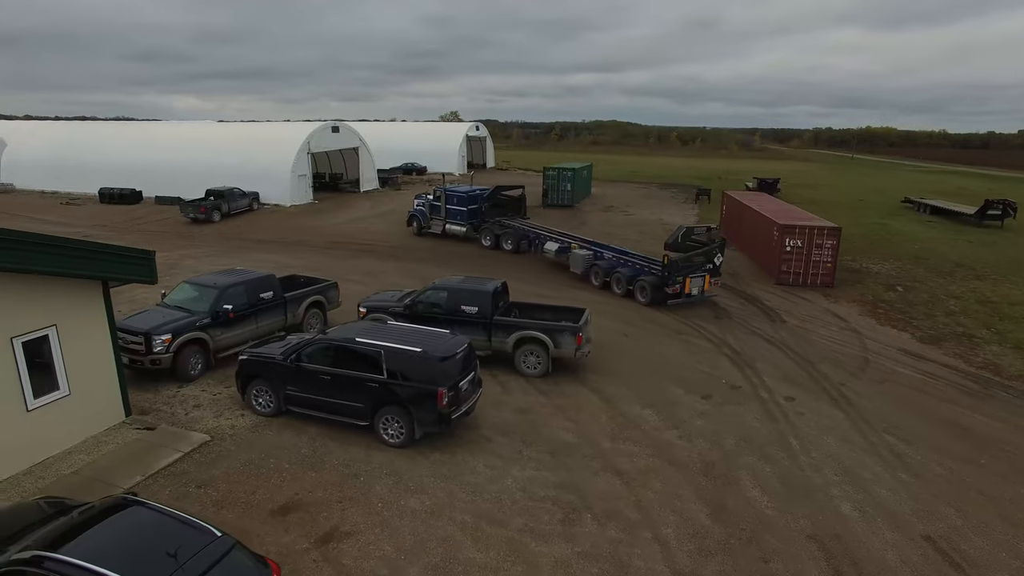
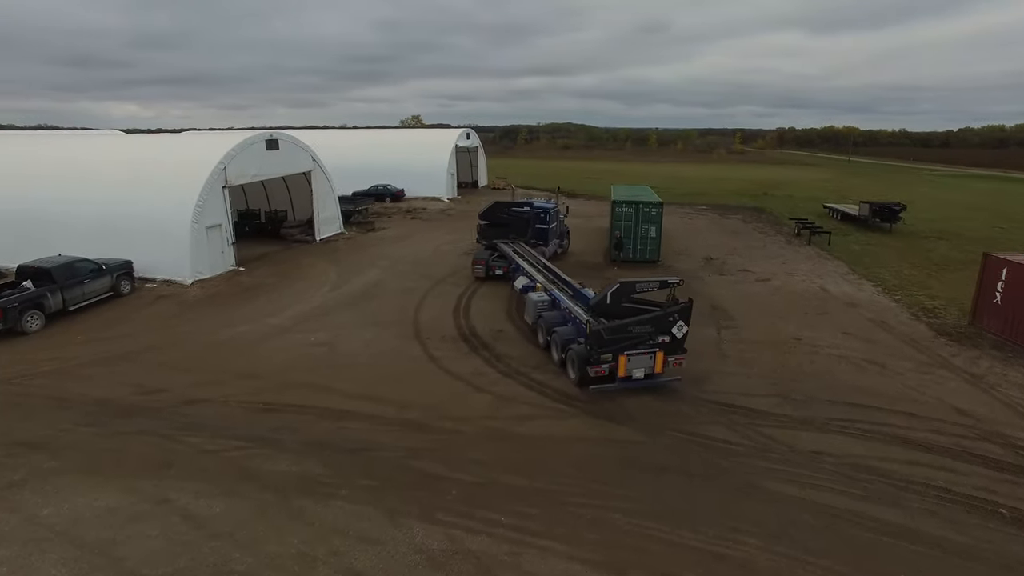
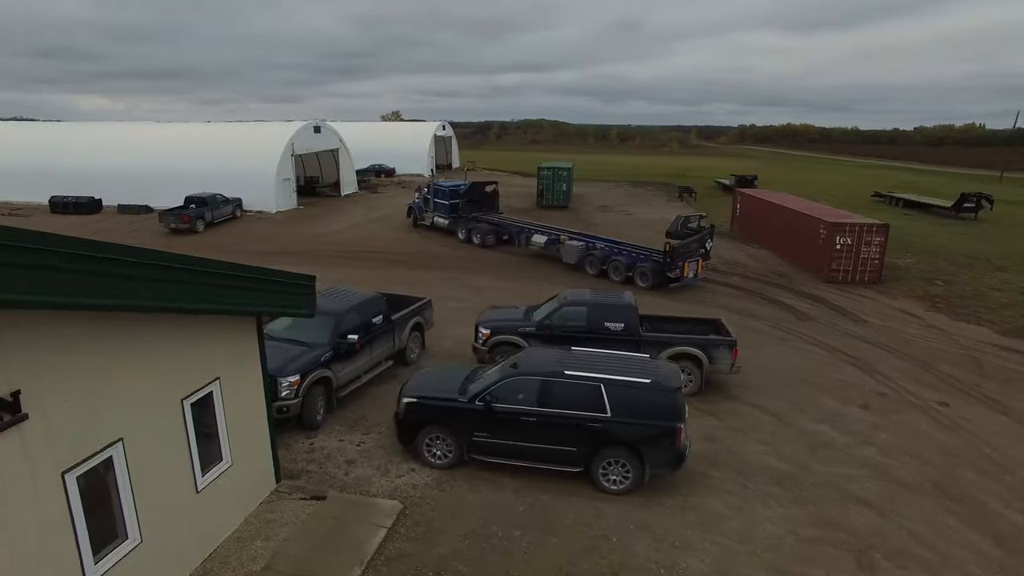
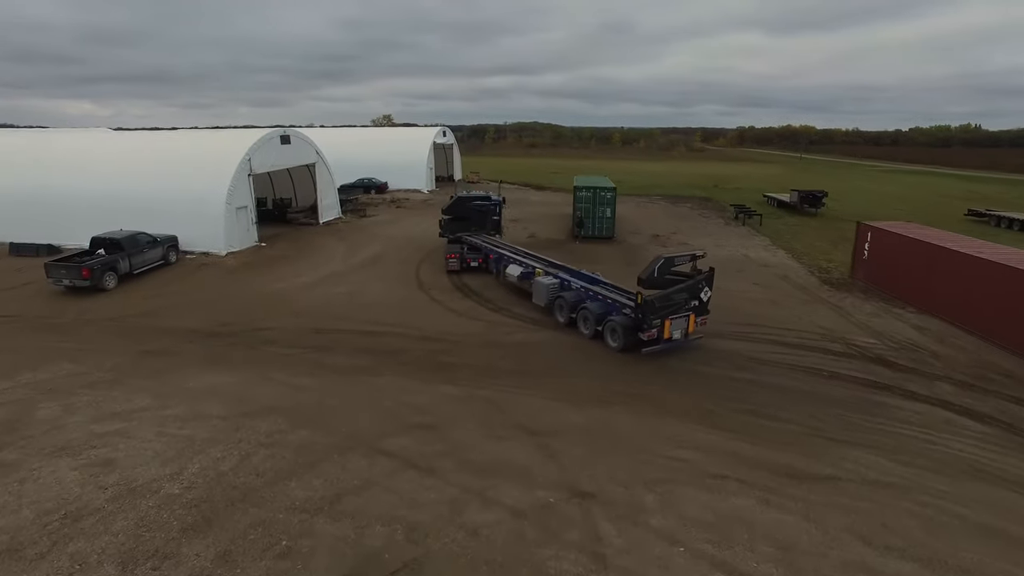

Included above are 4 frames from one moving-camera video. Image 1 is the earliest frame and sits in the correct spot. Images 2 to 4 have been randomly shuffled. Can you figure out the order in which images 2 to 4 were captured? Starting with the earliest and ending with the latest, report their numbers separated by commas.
3, 4, 2
